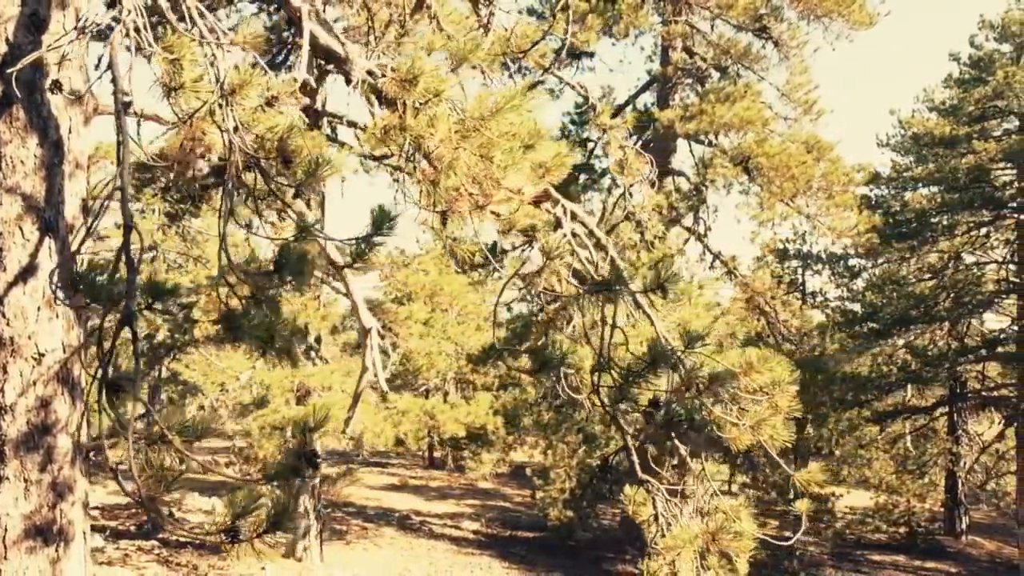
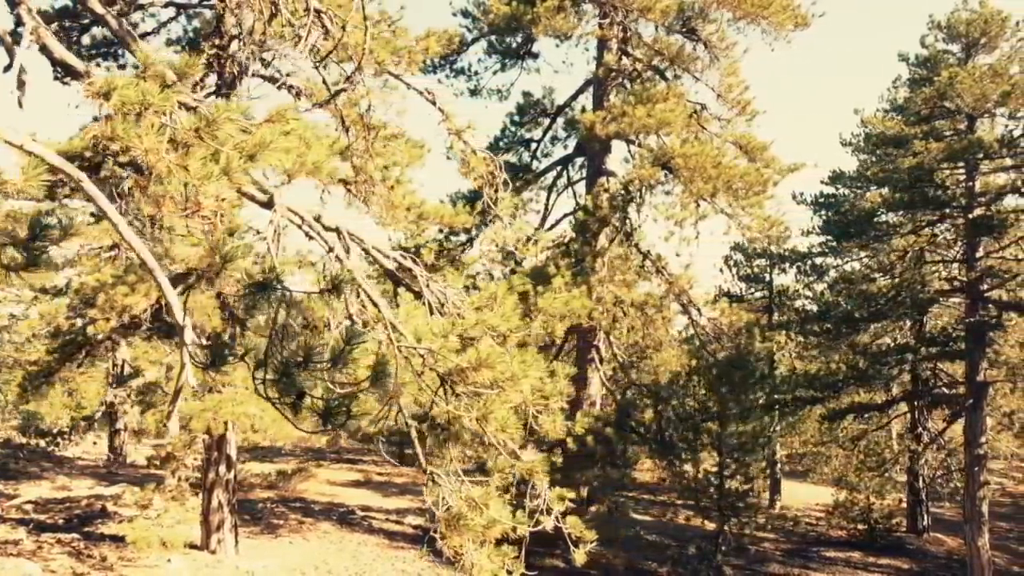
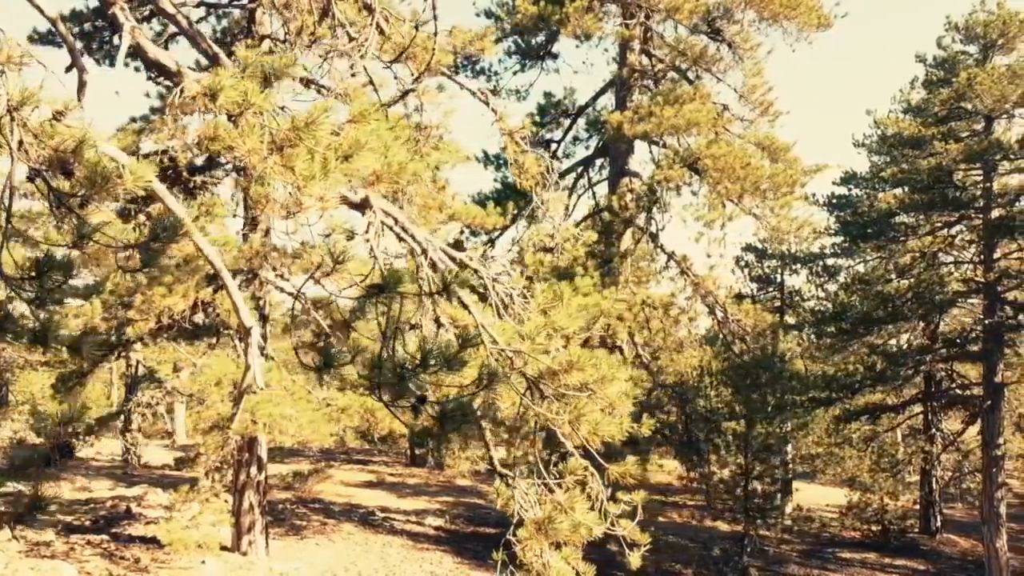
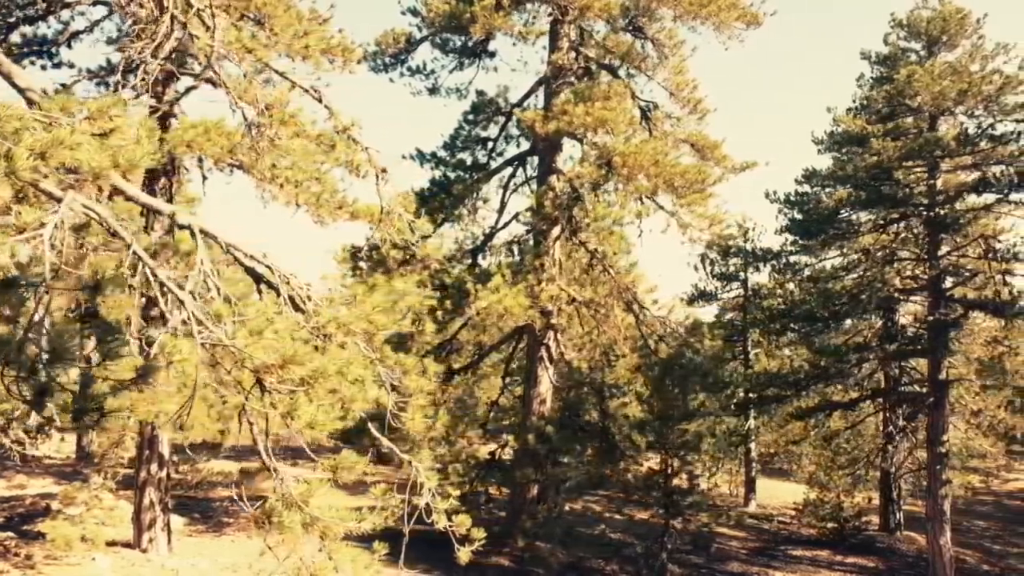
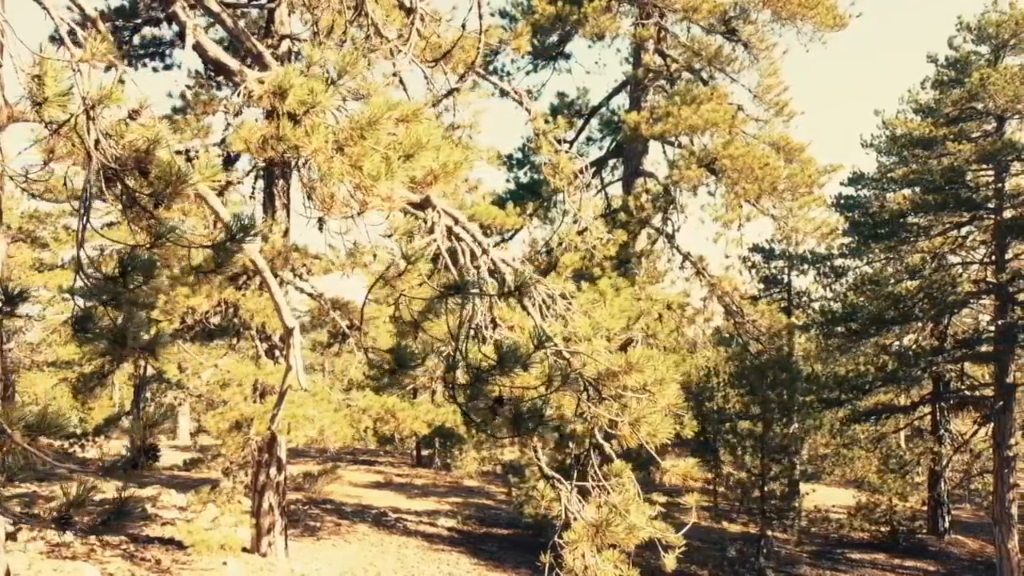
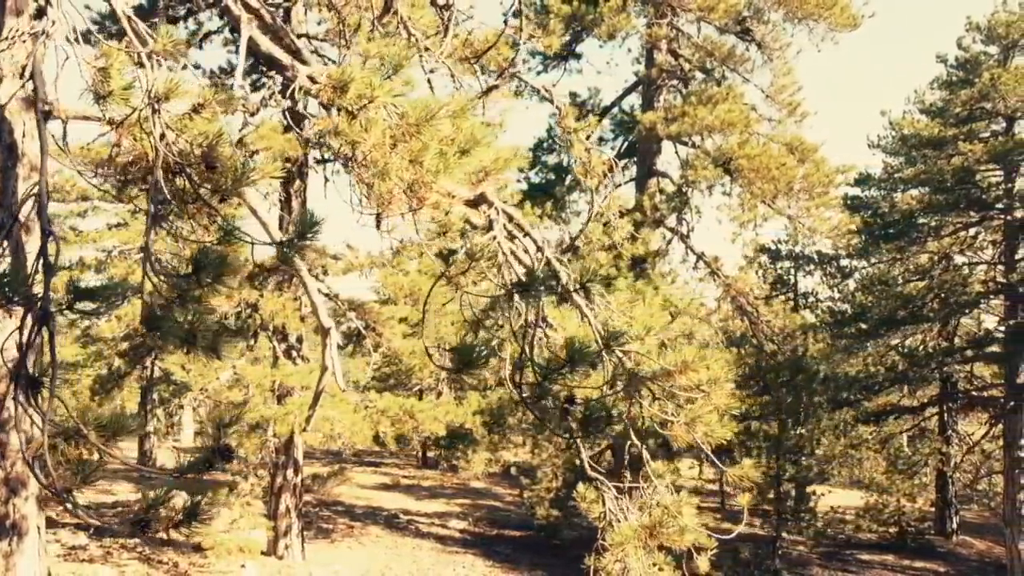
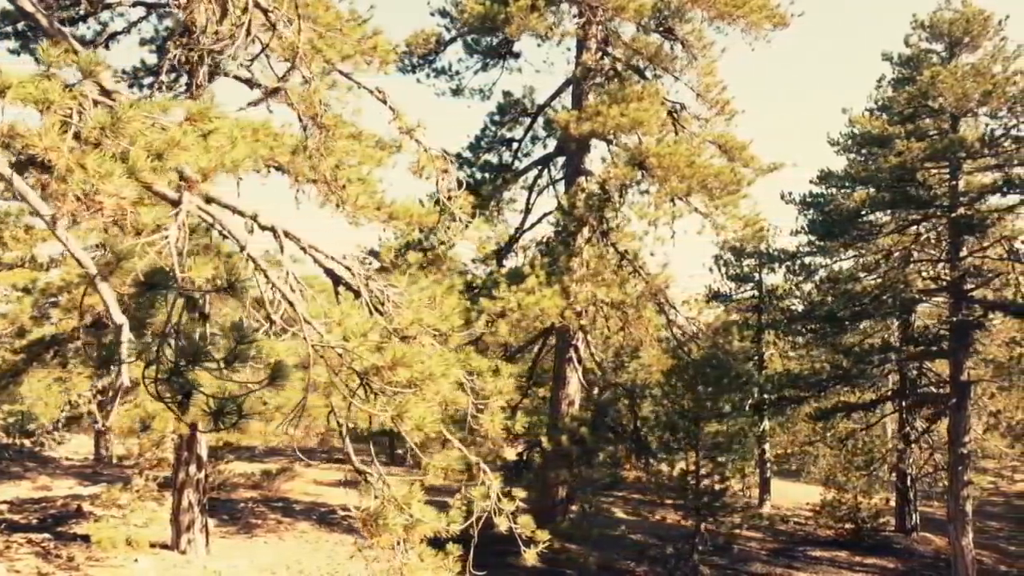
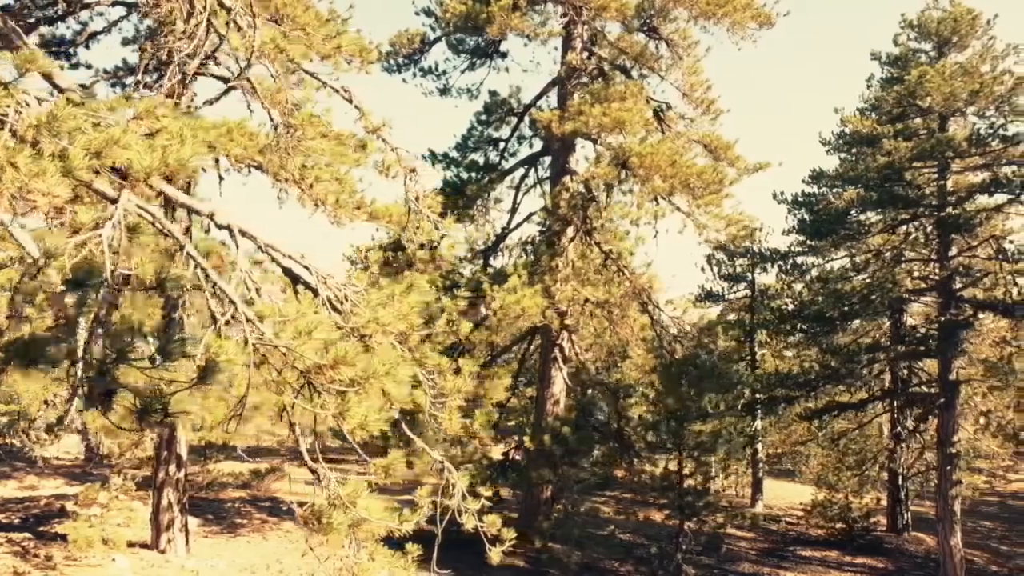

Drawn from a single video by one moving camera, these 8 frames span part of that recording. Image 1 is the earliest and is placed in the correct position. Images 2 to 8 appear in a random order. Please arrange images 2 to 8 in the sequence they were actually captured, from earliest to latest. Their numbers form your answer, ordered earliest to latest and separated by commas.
6, 5, 3, 2, 7, 8, 4
